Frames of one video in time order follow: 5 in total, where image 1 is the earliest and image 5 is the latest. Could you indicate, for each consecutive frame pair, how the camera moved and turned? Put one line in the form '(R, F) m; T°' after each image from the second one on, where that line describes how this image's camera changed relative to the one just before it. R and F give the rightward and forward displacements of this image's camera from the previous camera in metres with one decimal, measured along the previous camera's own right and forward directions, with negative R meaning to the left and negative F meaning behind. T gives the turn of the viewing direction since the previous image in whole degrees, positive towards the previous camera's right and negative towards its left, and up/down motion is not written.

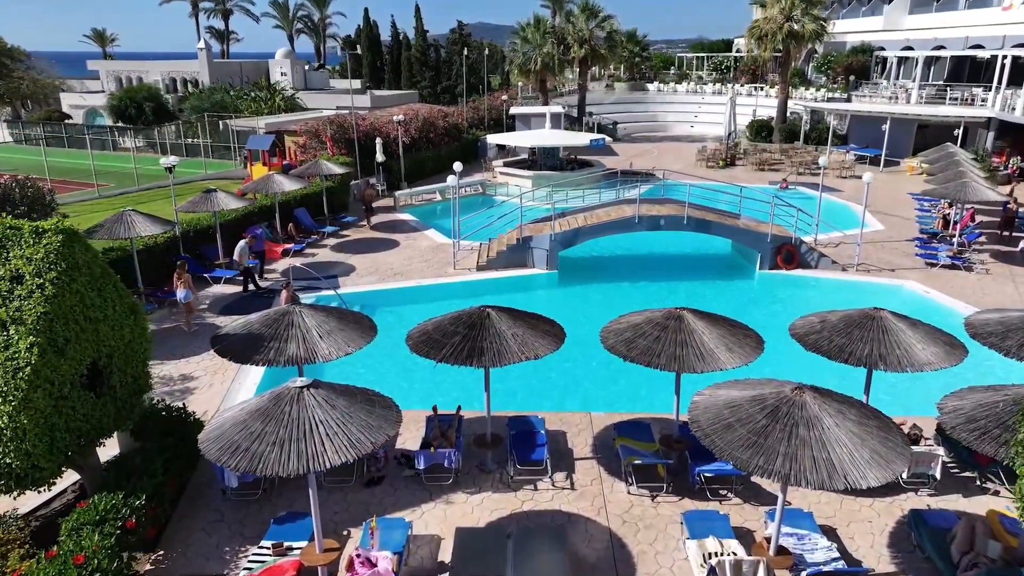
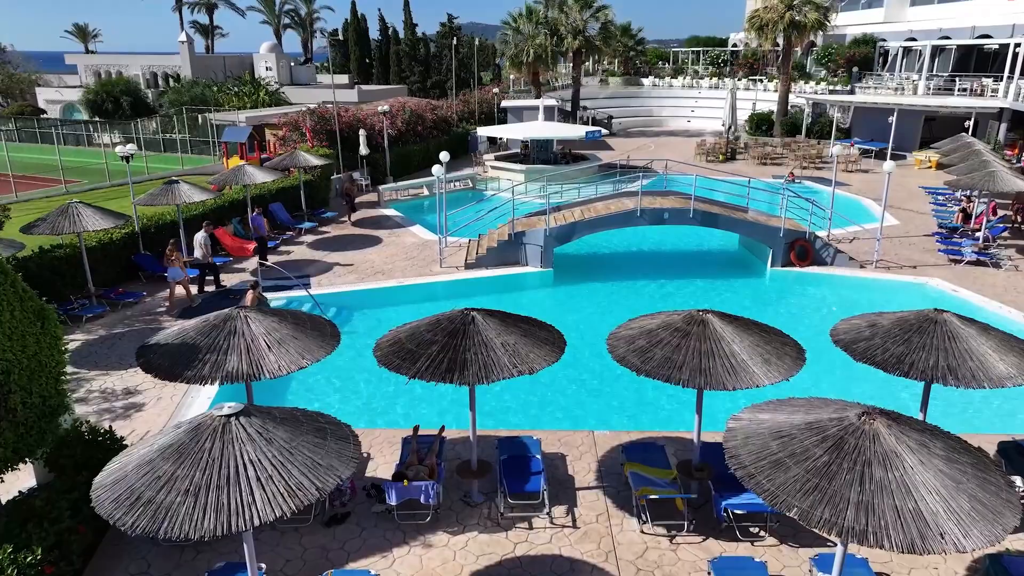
(0.0, +1.4) m; +1°
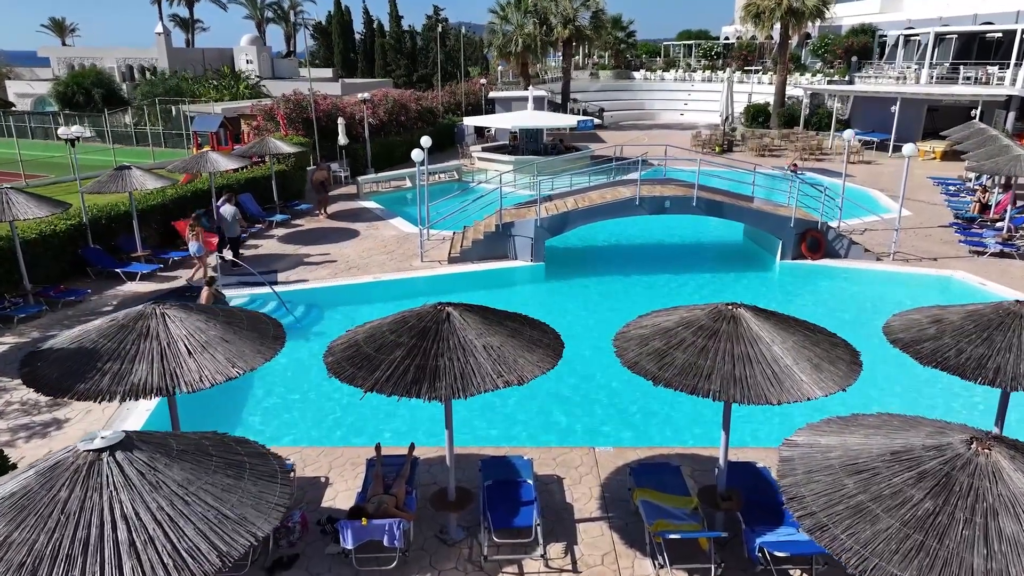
(0.0, +1.4) m; +1°
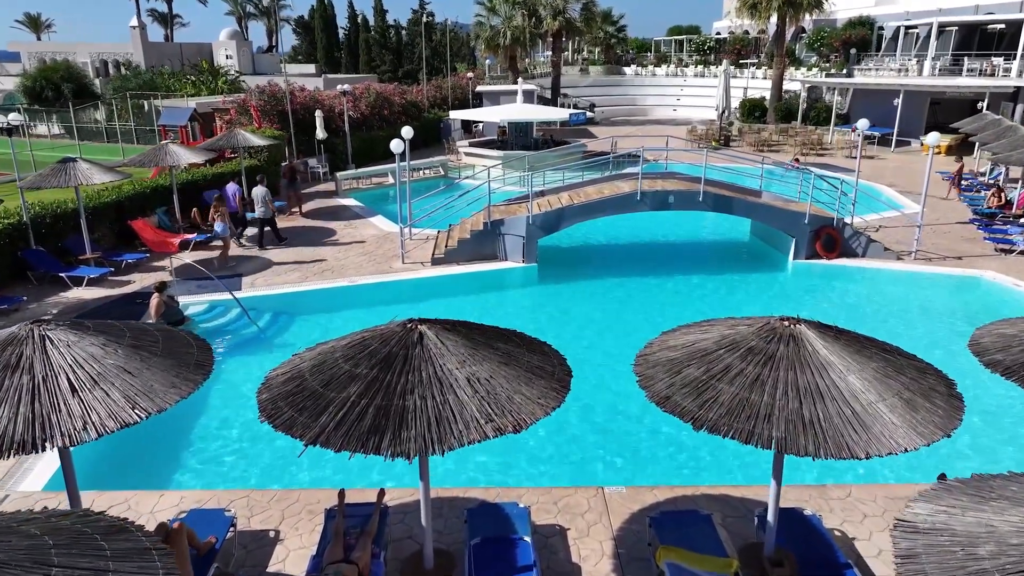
(0.0, +1.3) m; +1°
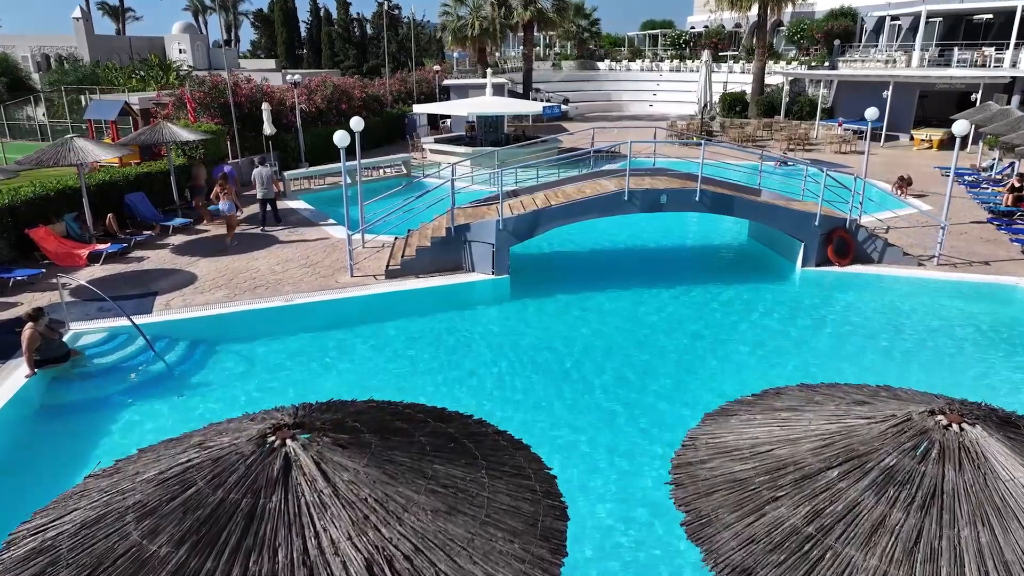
(+0.1, +2.0) m; +2°
